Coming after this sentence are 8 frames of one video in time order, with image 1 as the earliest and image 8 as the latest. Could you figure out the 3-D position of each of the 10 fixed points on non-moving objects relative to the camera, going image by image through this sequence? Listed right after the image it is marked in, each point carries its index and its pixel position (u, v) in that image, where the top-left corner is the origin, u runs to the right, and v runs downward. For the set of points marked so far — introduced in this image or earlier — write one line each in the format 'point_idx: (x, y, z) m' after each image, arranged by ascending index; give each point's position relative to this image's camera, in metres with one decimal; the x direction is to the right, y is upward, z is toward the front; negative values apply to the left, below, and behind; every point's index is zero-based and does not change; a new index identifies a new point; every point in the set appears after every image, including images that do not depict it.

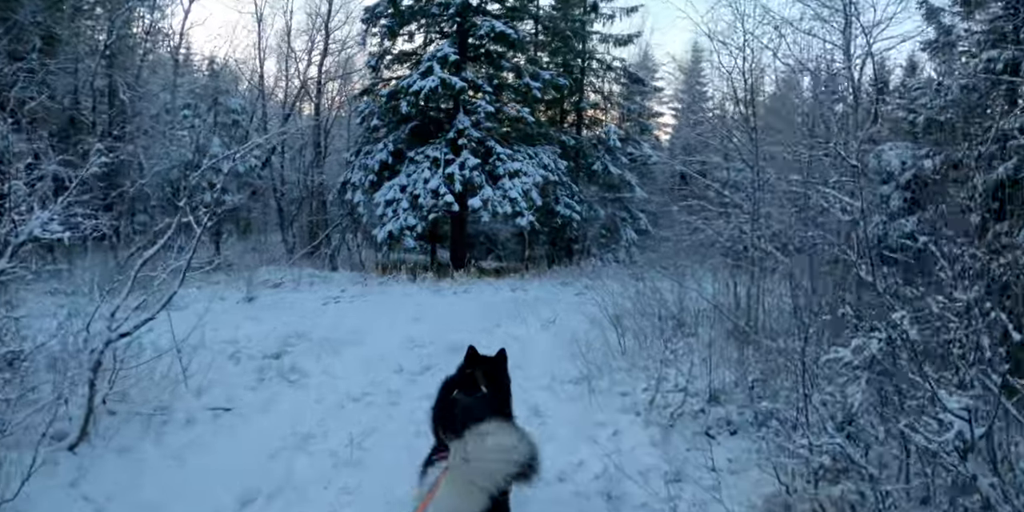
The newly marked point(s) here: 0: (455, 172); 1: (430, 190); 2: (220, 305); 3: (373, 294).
0: (-1.0, +1.5, +19.2) m
1: (-1.4, +1.1, +19.0) m
2: (-3.9, -0.6, +14.9) m
3: (-2.0, -0.5, +15.8) m
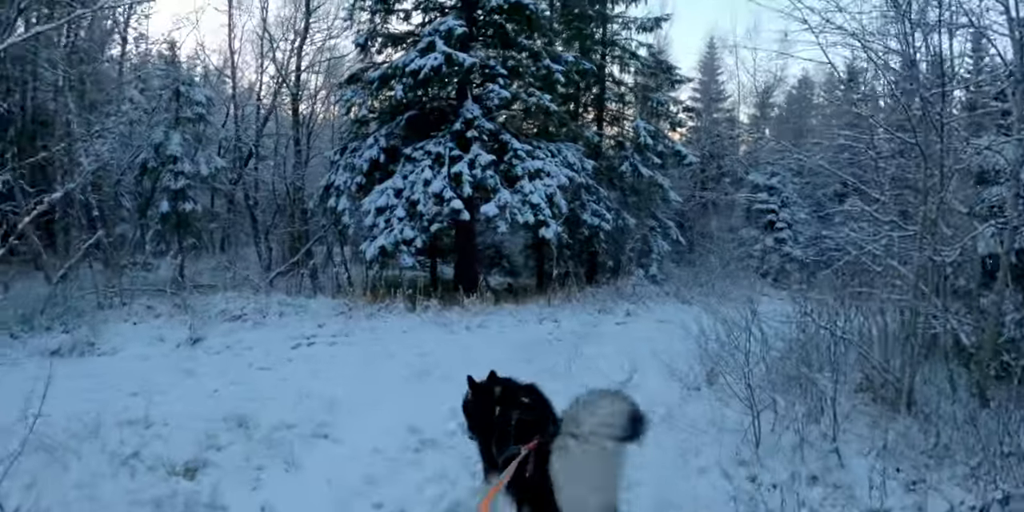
0: (-0.7, +1.2, +15.4) m
1: (-1.1, +0.9, +15.2) m
2: (-3.5, -0.9, +11.0) m
3: (-1.6, -0.8, +12.0) m
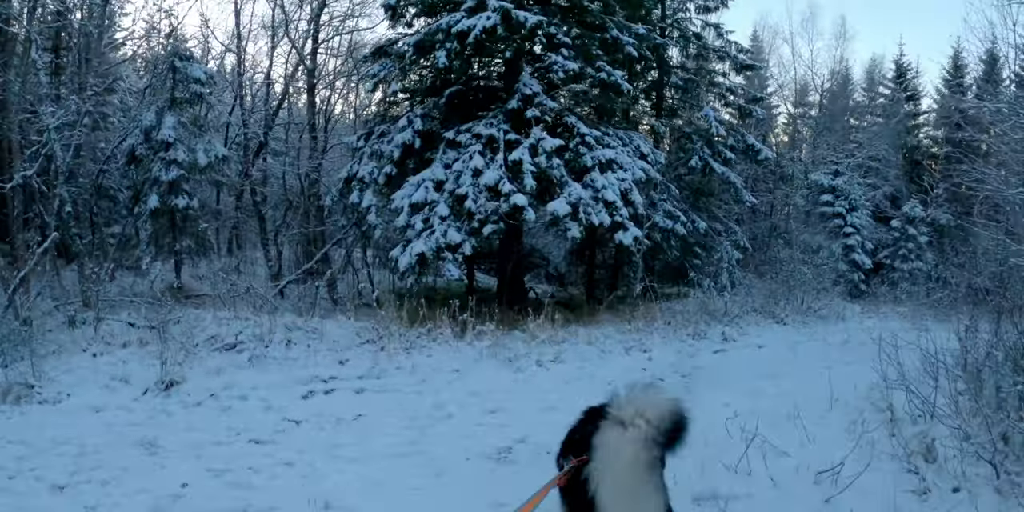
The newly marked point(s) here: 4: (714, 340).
0: (+0.1, +1.1, +12.2) m
1: (-0.3, +0.8, +12.0) m
2: (-2.8, -1.0, +7.8) m
3: (-0.9, -0.9, +8.8) m
4: (+2.5, -1.0, +13.7) m
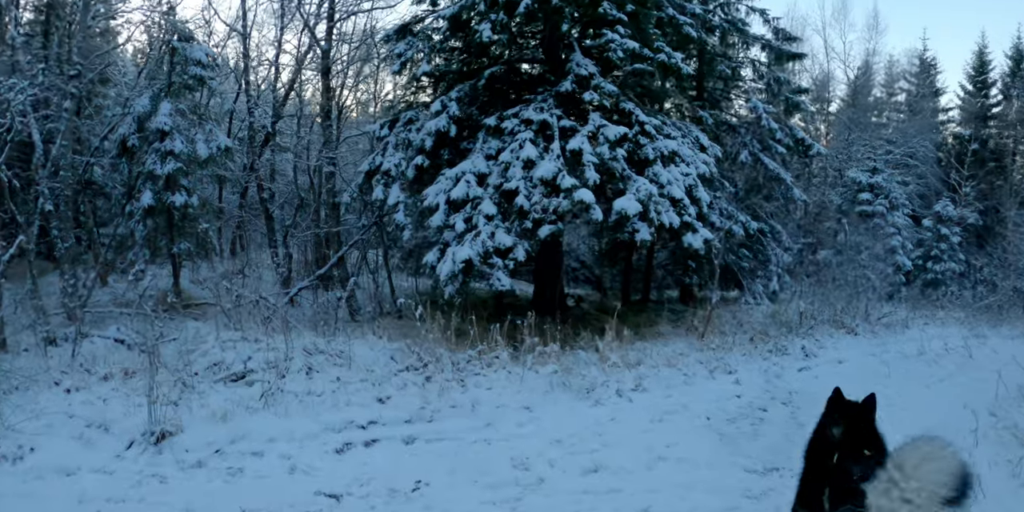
0: (+0.7, +1.0, +10.3) m
1: (+0.2, +0.7, +10.1) m
2: (-2.3, -1.0, +6.0) m
3: (-0.3, -1.0, +6.9) m
4: (+3.0, -1.1, +11.9) m
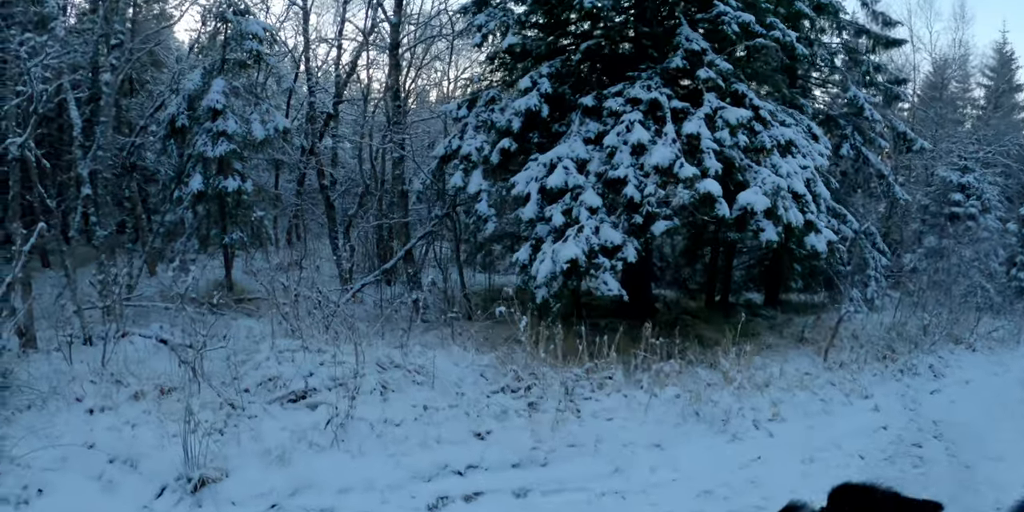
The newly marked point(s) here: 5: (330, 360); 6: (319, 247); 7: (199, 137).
0: (+1.5, +1.0, +8.8) m
1: (+1.0, +0.7, +8.6) m
2: (-1.7, -1.0, +4.6) m
3: (+0.3, -1.0, +5.5) m
4: (+3.8, -1.1, +10.3) m
5: (-1.1, -0.7, +7.0) m
6: (-3.4, +0.2, +19.6) m
7: (-4.2, +1.6, +15.2) m
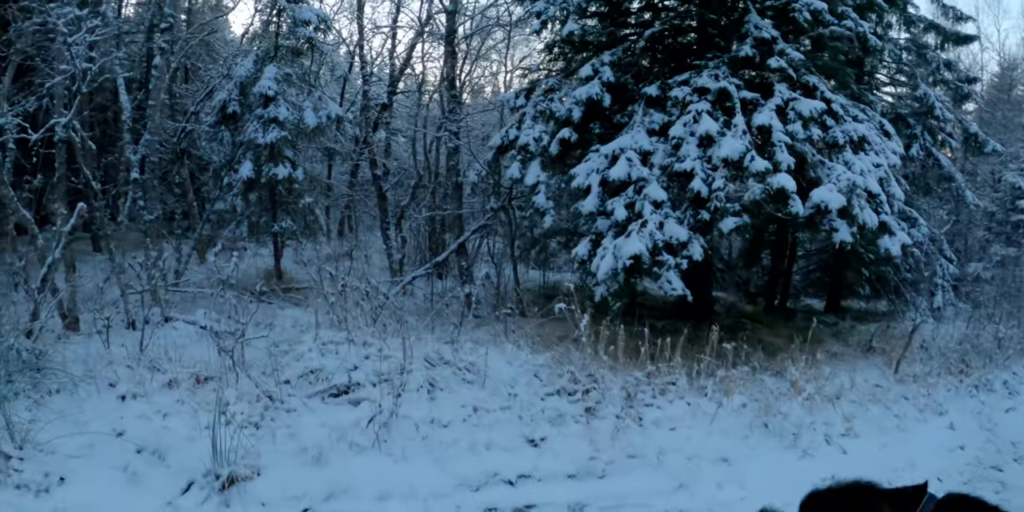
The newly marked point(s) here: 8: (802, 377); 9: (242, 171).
0: (+1.9, +1.0, +8.3) m
1: (+1.5, +0.7, +8.2) m
2: (-1.5, -0.9, +4.2) m
3: (+0.5, -0.9, +5.0) m
4: (+4.3, -1.2, +9.6) m
5: (-0.8, -0.6, +6.6) m
6: (-2.4, +0.3, +19.3) m
7: (-3.5, +1.8, +14.9) m
8: (+2.0, -0.8, +7.8) m
9: (-3.6, +1.2, +15.0) m
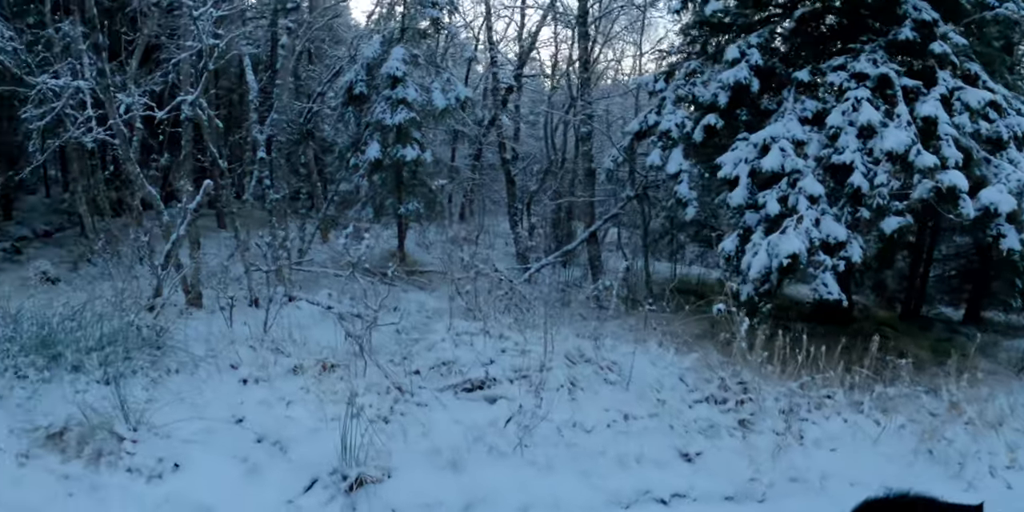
0: (+3.0, +1.0, +7.6) m
1: (+2.5, +0.7, +7.4) m
2: (-0.9, -0.8, +3.9) m
3: (+1.2, -0.9, +4.4) m
4: (+5.4, -1.3, +8.7) m
5: (0.0, -0.5, +6.2) m
6: (-0.3, +0.5, +18.9) m
7: (-1.7, +2.0, +14.7) m
8: (+2.9, -0.9, +7.0) m
9: (-1.9, +1.4, +14.8) m
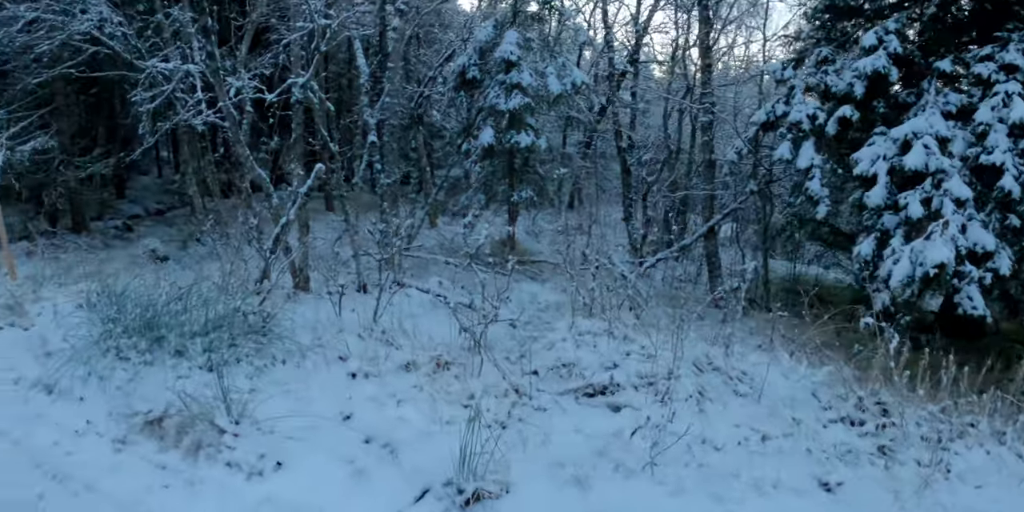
0: (+3.8, +0.9, +6.9) m
1: (+3.2, +0.6, +6.8) m
2: (-0.5, -0.8, +3.6) m
3: (+1.6, -0.9, +3.9) m
4: (+6.1, -1.5, +7.8) m
5: (+0.6, -0.5, +5.8) m
6: (+1.5, +0.7, +18.5) m
7: (-0.2, +2.2, +14.3) m
8: (+3.6, -0.9, +6.4) m
9: (-0.4, +1.6, +14.5) m
